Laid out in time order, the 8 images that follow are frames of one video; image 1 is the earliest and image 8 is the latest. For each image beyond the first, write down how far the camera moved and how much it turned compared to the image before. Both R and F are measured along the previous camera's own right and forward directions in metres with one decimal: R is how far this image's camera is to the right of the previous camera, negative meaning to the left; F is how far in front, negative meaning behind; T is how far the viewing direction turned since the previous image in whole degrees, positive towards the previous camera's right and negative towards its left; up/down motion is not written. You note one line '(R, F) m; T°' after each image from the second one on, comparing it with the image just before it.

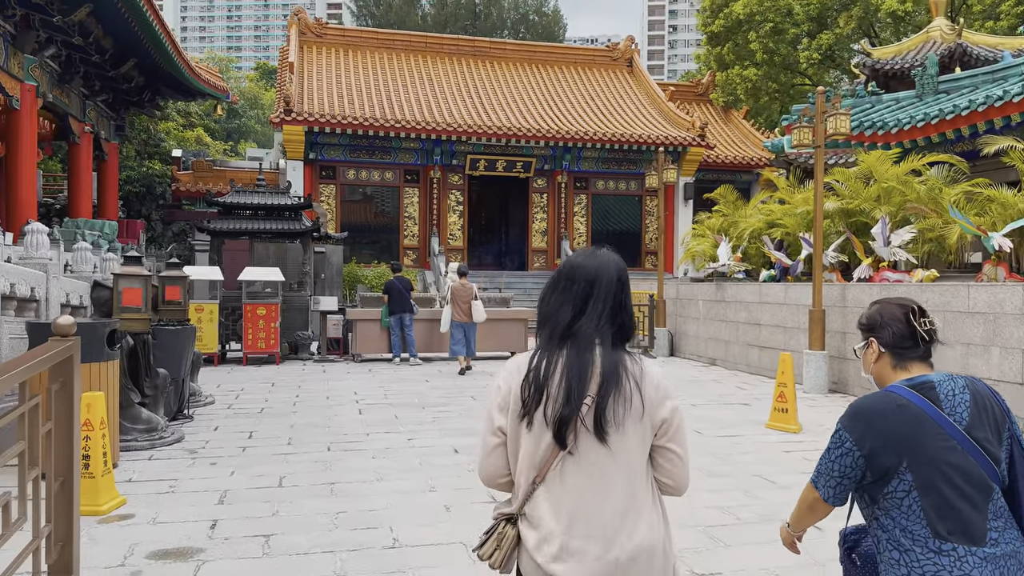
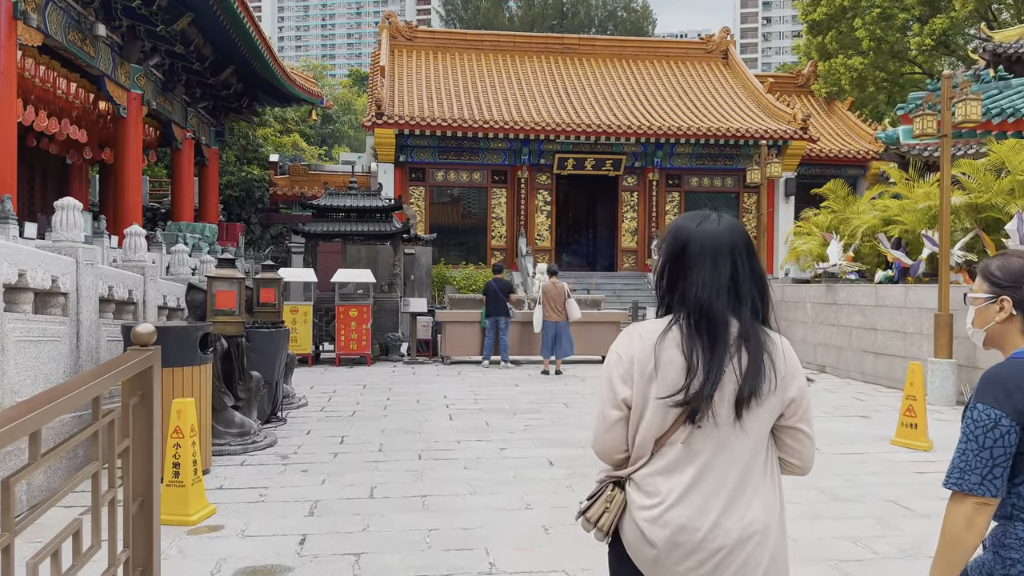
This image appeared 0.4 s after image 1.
(-0.1, +0.3) m; -6°
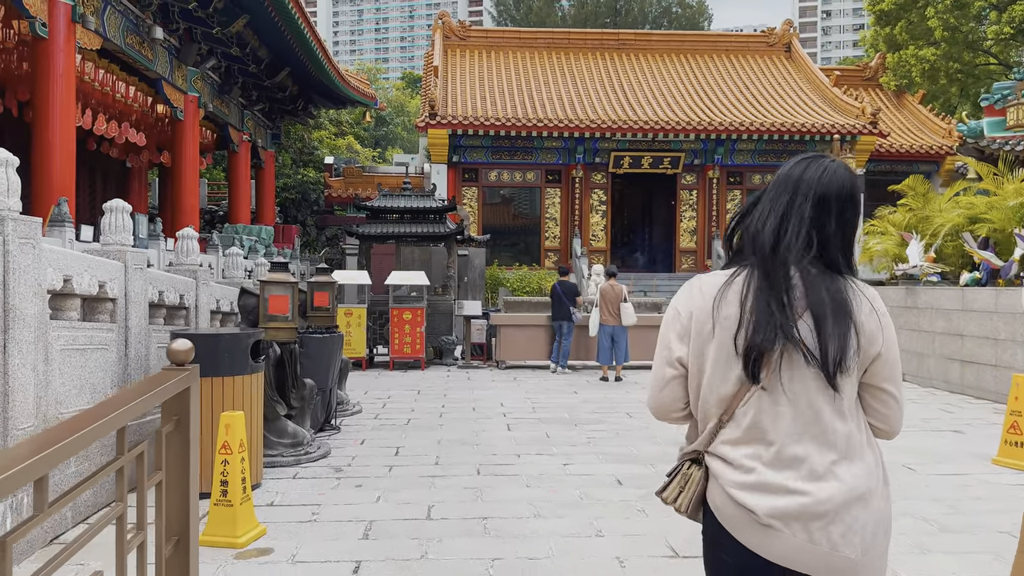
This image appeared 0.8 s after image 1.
(-0.1, +0.3) m; -4°
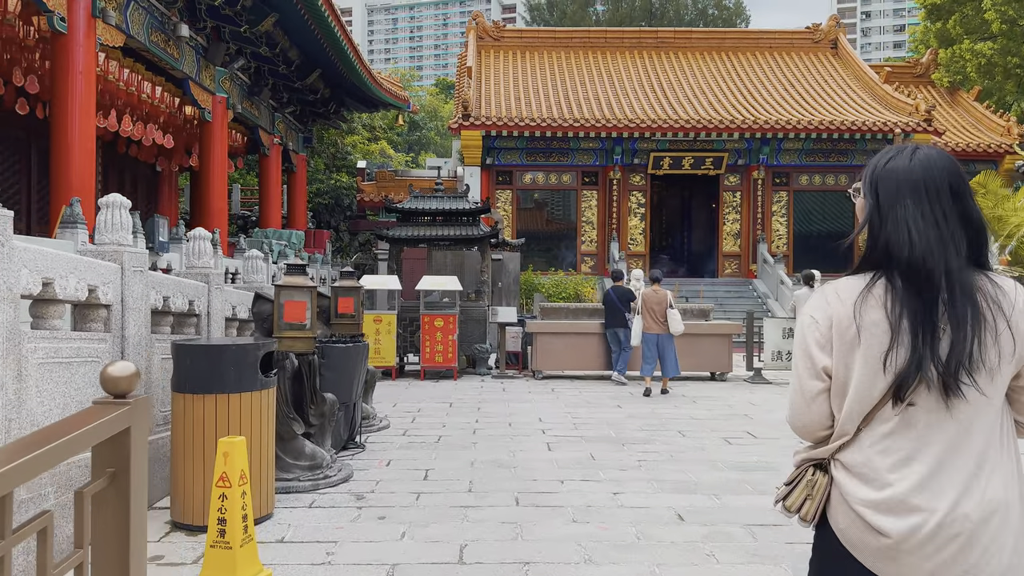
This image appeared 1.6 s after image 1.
(-0.1, +0.5) m; -2°
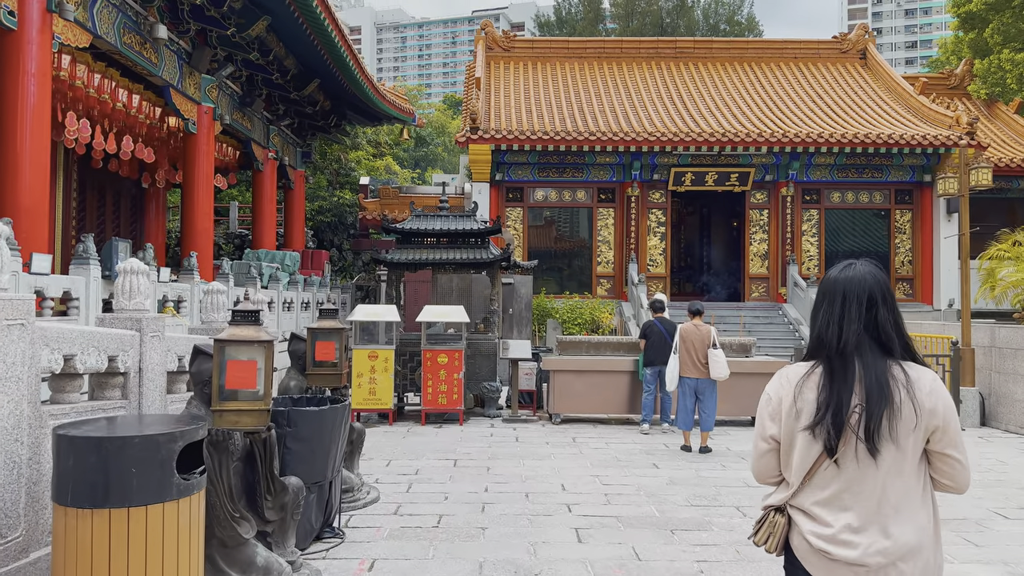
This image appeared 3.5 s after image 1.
(-0.1, +1.1) m; -1°
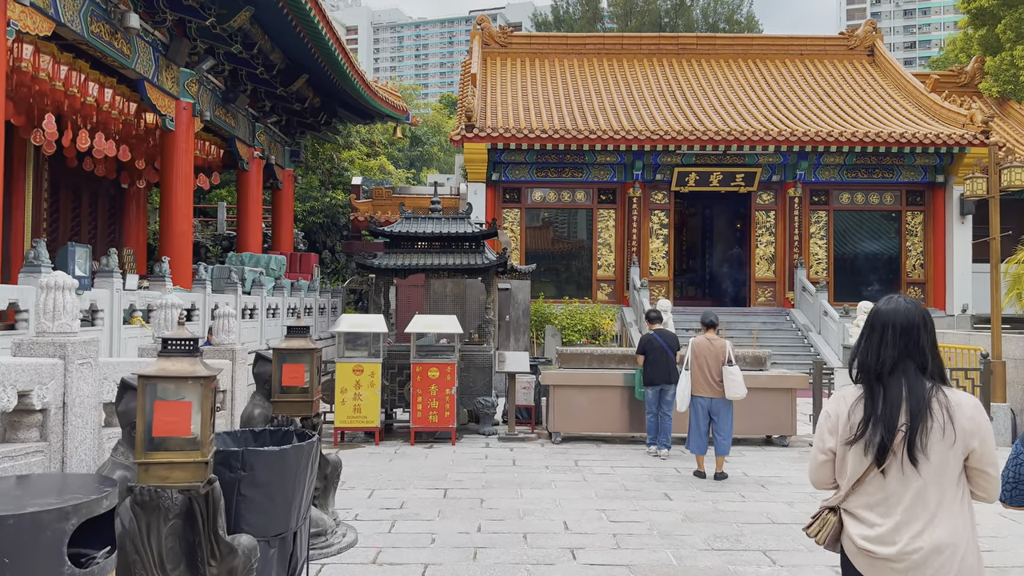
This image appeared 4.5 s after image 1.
(0.0, +0.6) m; 0°
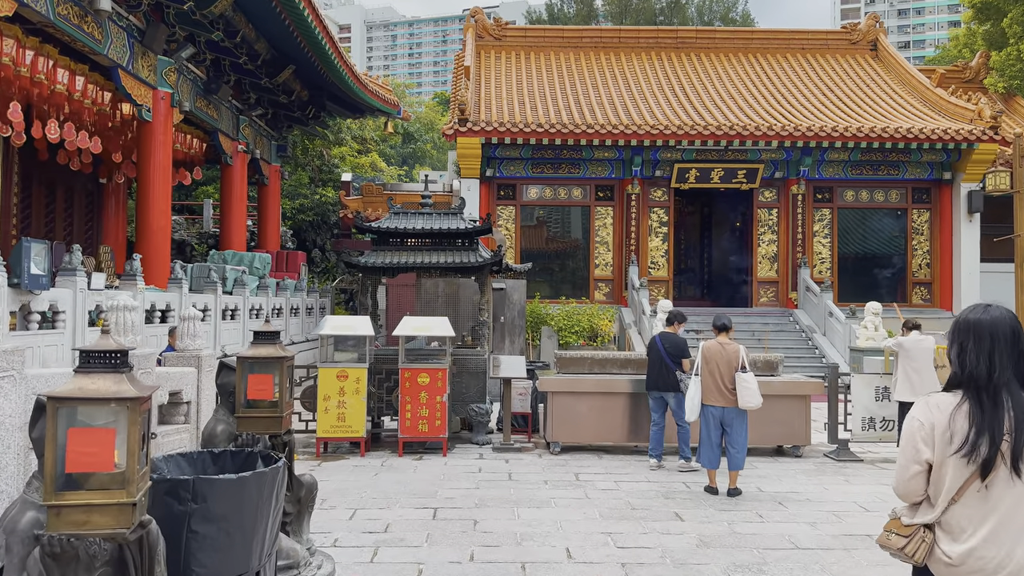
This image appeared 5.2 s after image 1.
(0.0, +0.5) m; 0°
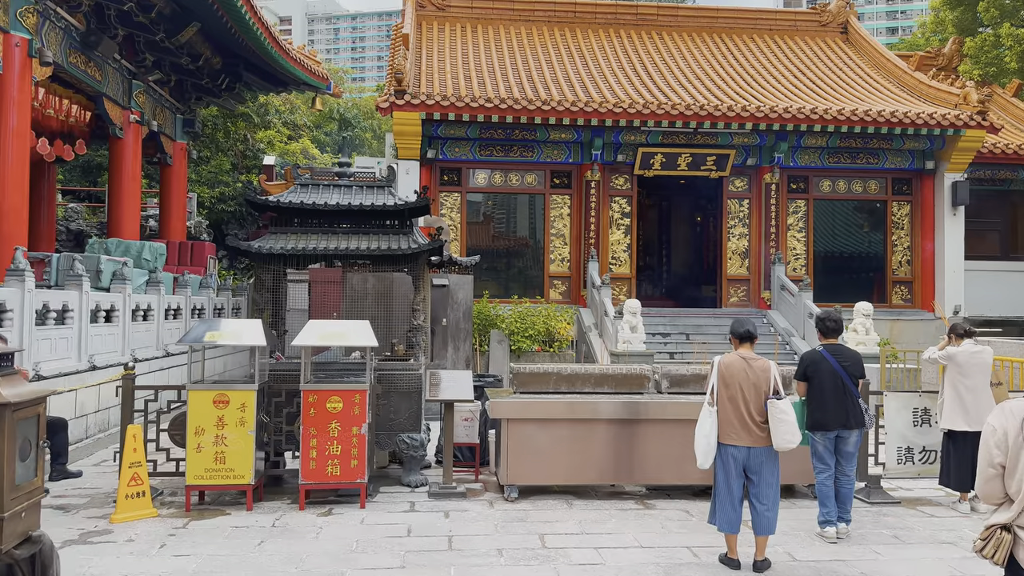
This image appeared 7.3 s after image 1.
(0.0, +1.7) m; +4°
